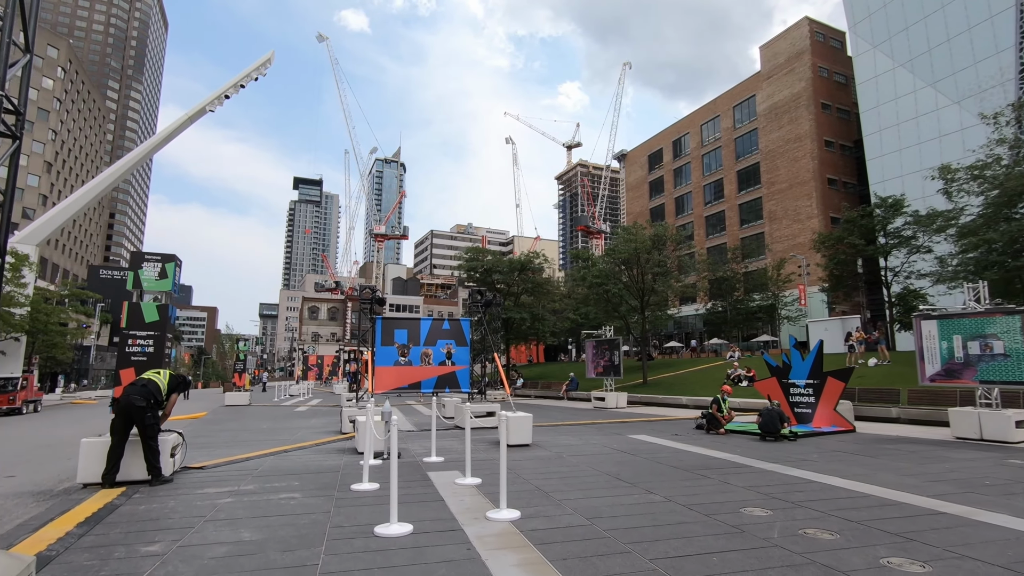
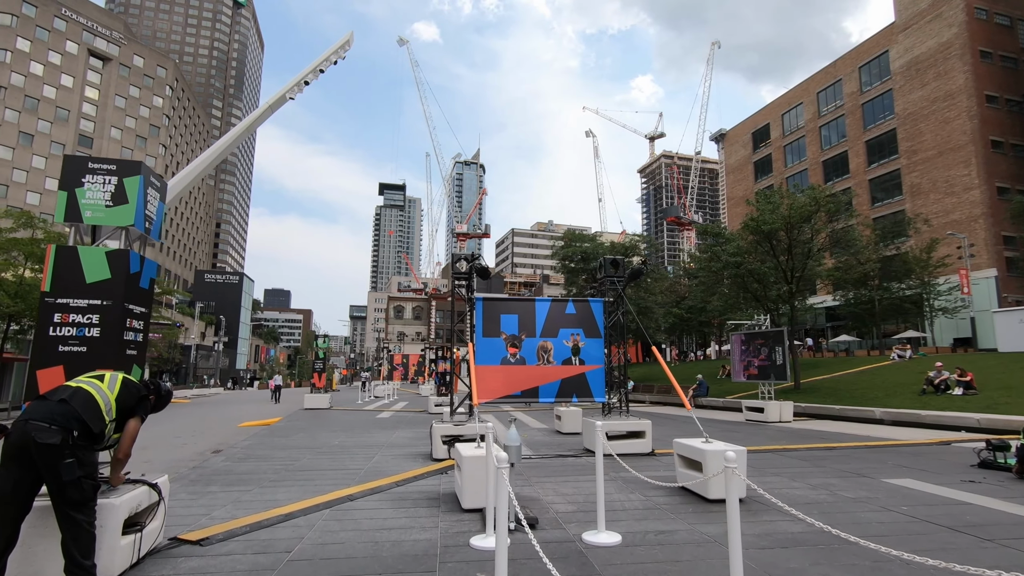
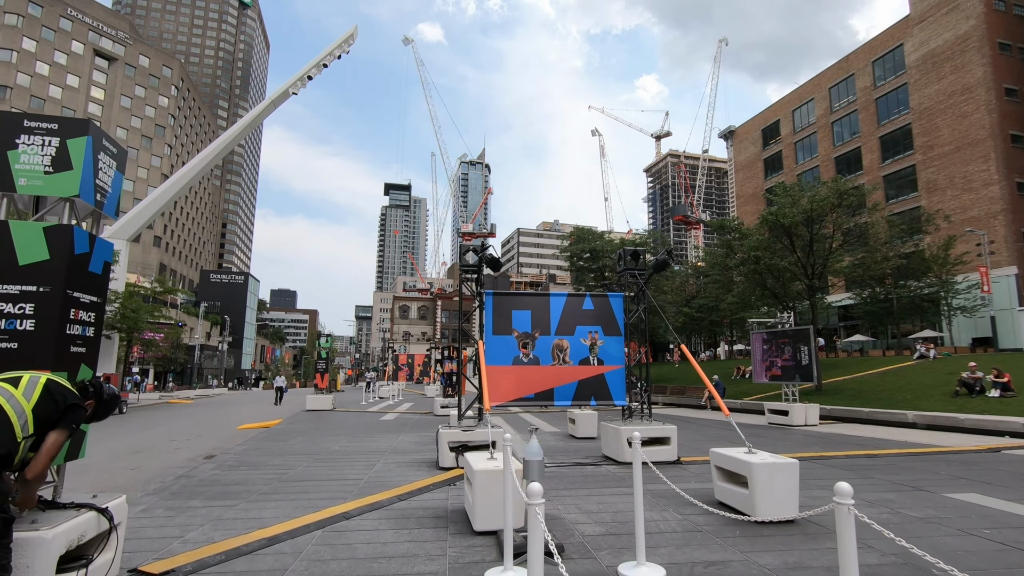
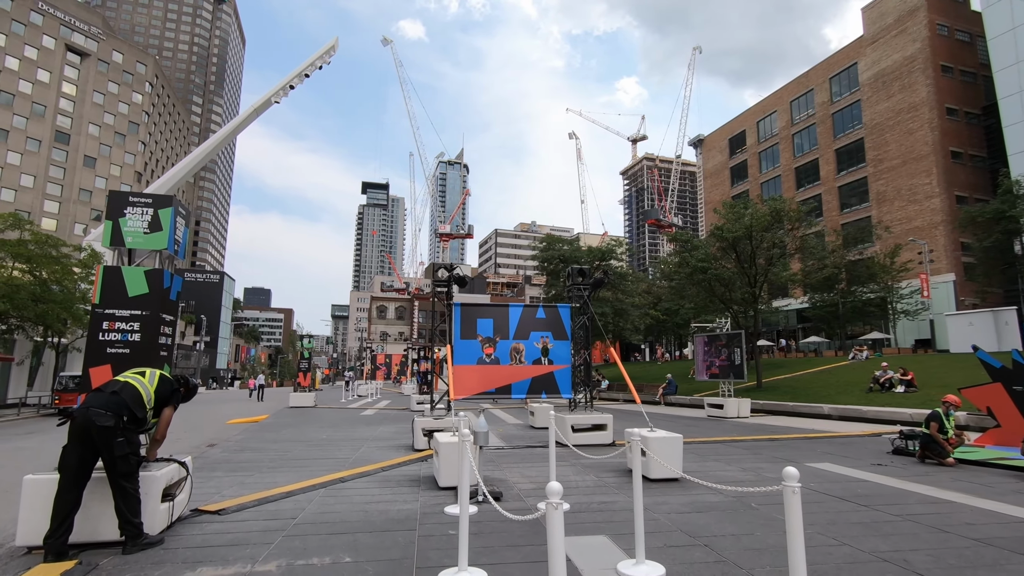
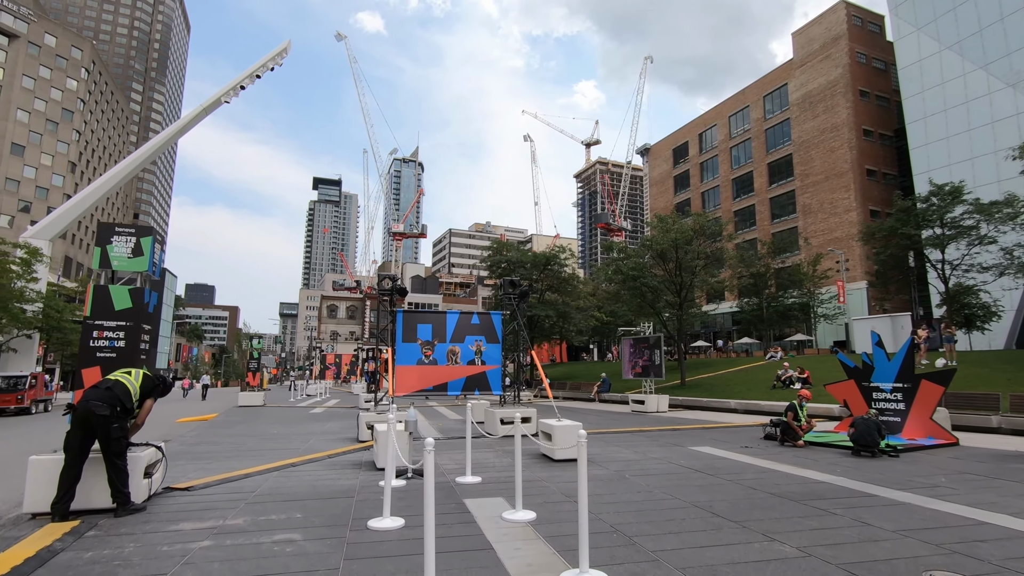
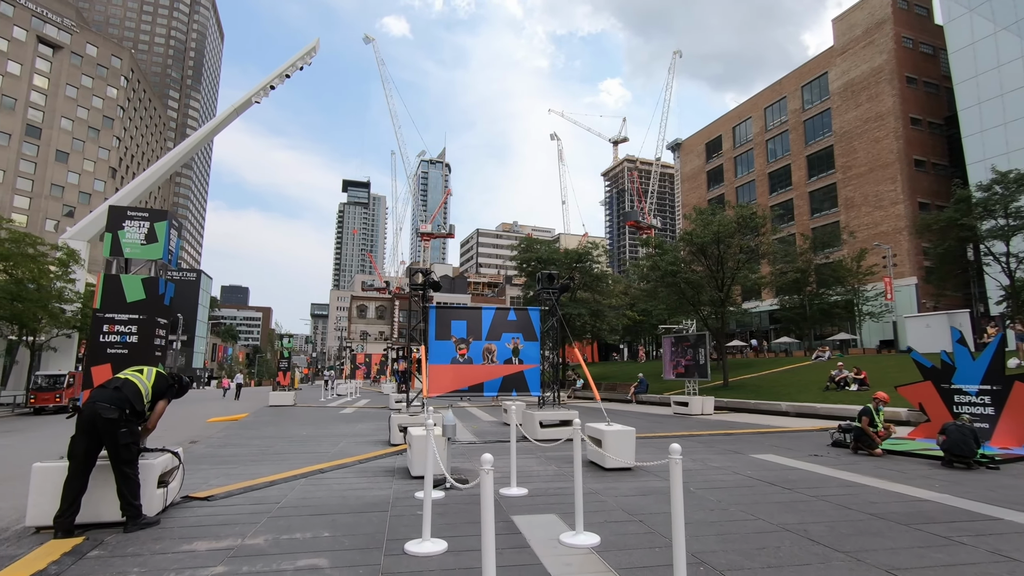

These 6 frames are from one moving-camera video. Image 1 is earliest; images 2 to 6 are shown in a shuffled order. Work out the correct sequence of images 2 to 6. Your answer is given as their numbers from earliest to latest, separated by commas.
5, 6, 4, 2, 3
